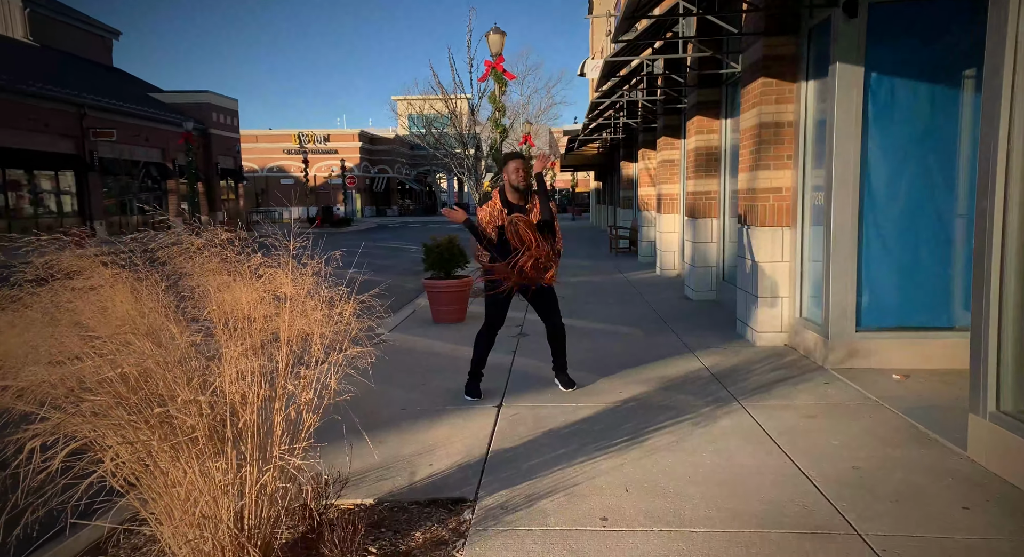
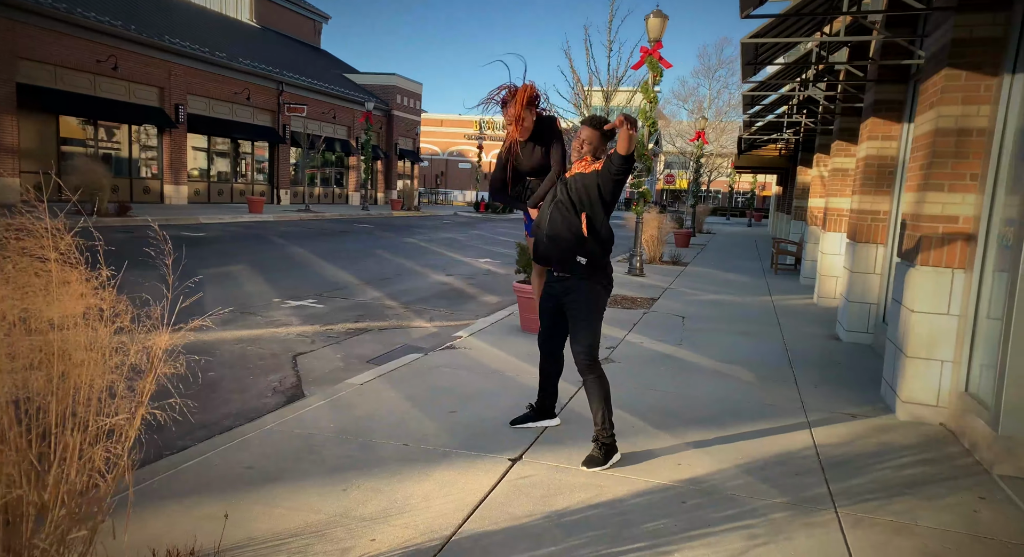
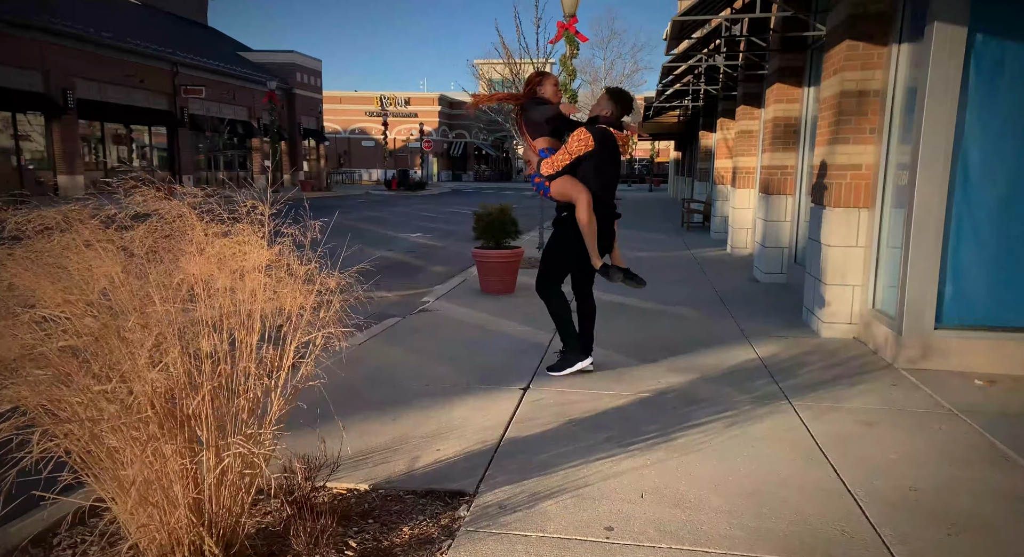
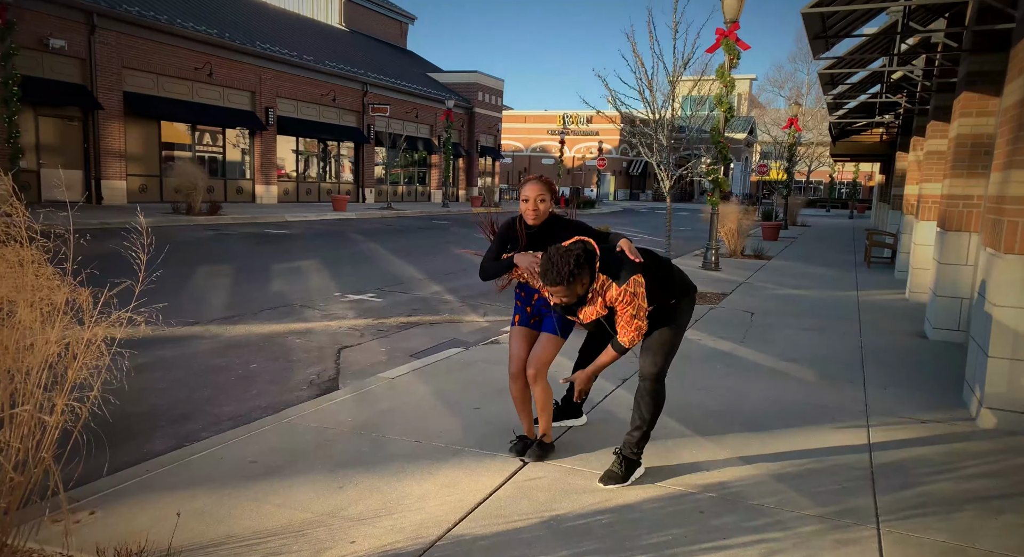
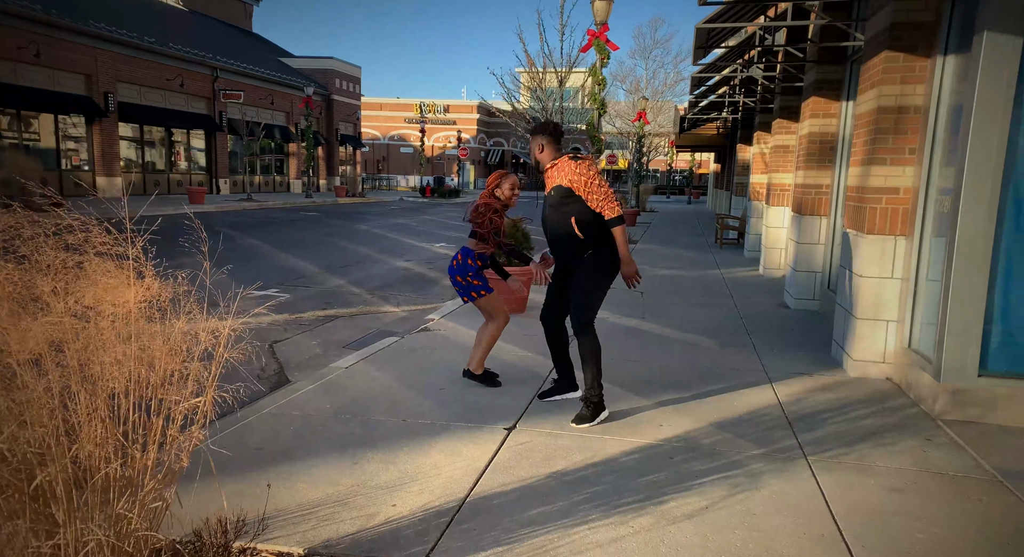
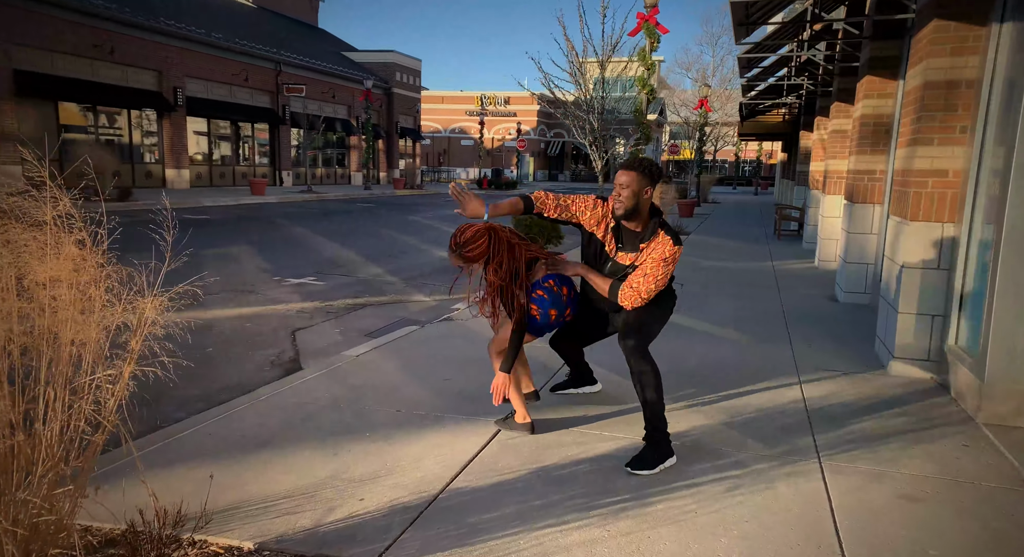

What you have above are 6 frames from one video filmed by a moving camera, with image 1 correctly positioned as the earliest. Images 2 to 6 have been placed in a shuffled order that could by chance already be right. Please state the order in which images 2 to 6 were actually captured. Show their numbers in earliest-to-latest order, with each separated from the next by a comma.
3, 6, 4, 2, 5
